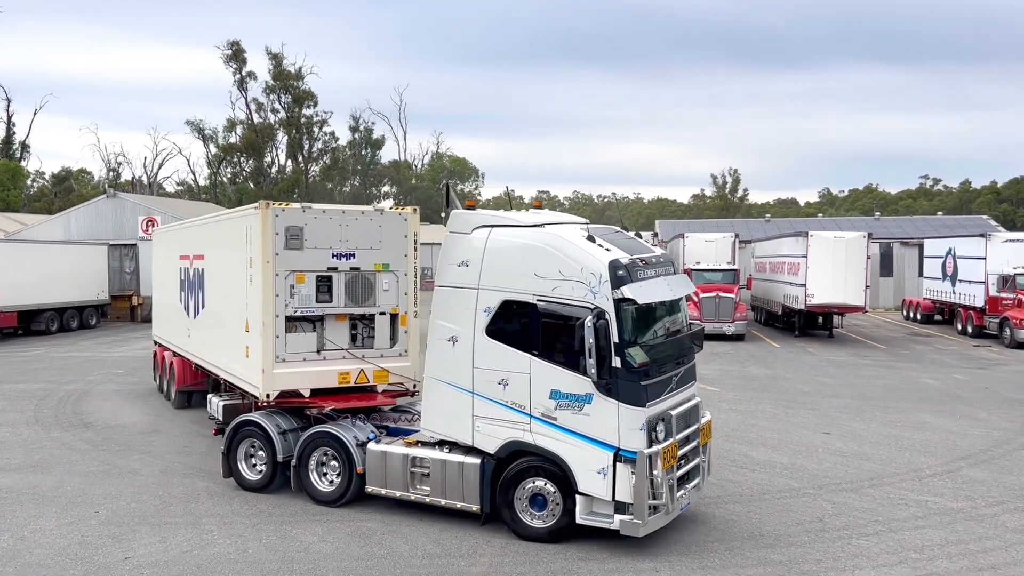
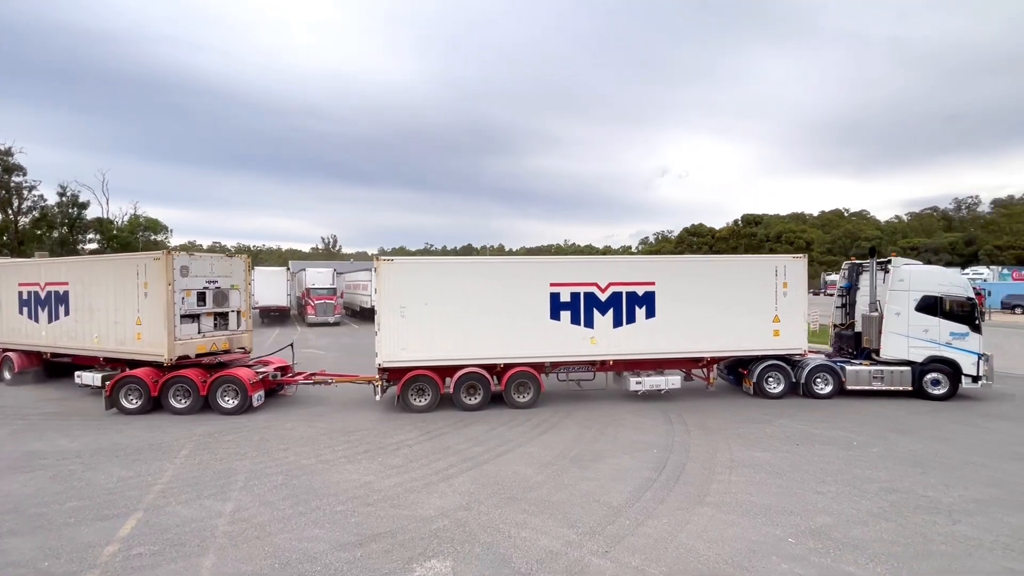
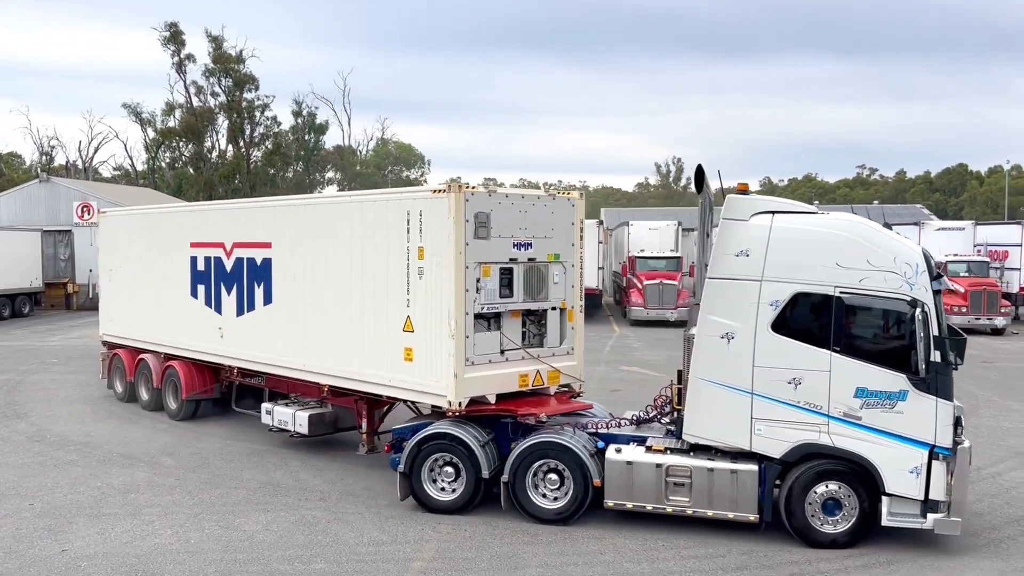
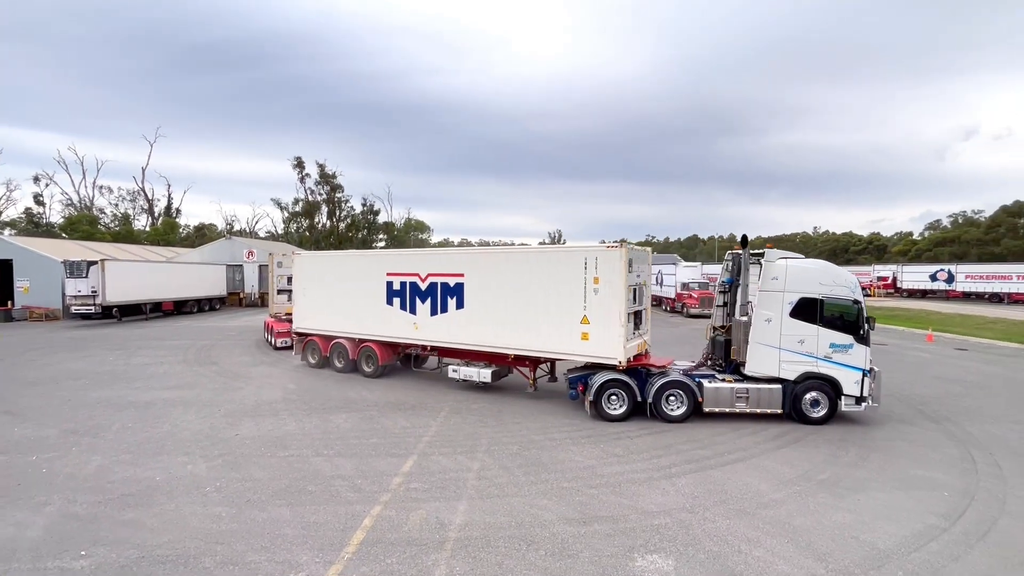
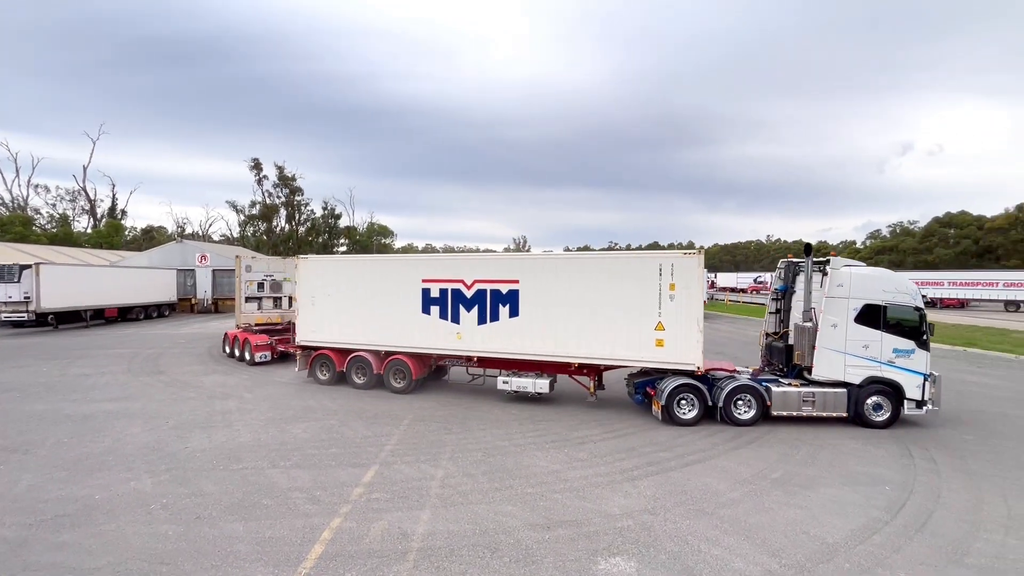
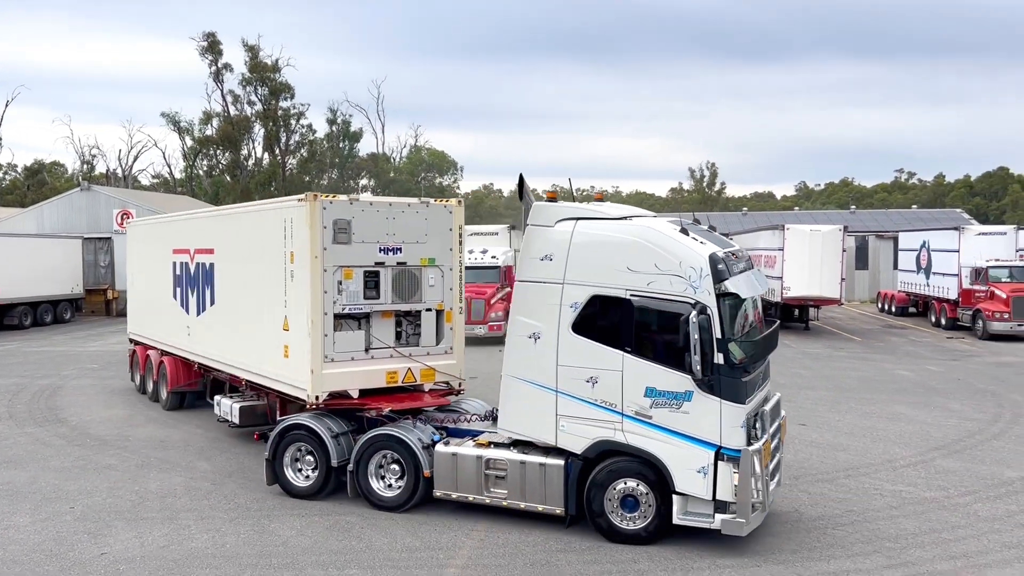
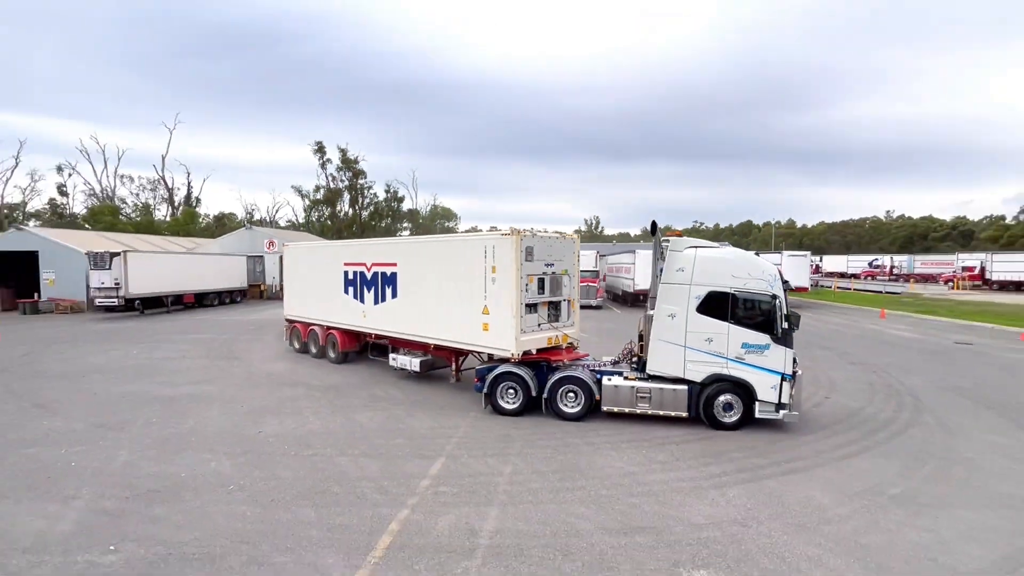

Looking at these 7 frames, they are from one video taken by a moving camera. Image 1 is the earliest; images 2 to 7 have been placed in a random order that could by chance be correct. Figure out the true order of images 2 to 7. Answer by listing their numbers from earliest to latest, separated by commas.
6, 3, 7, 4, 5, 2
